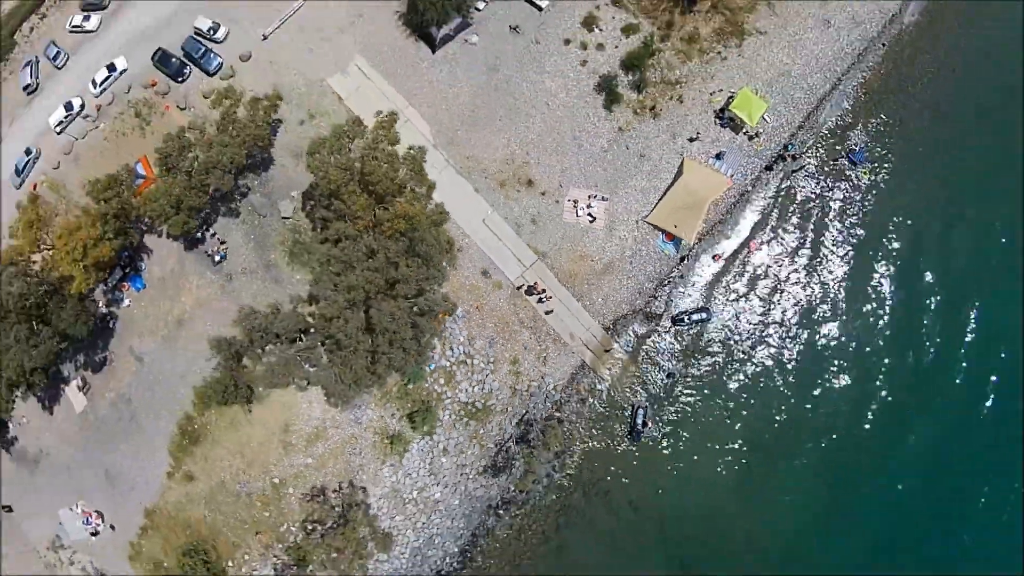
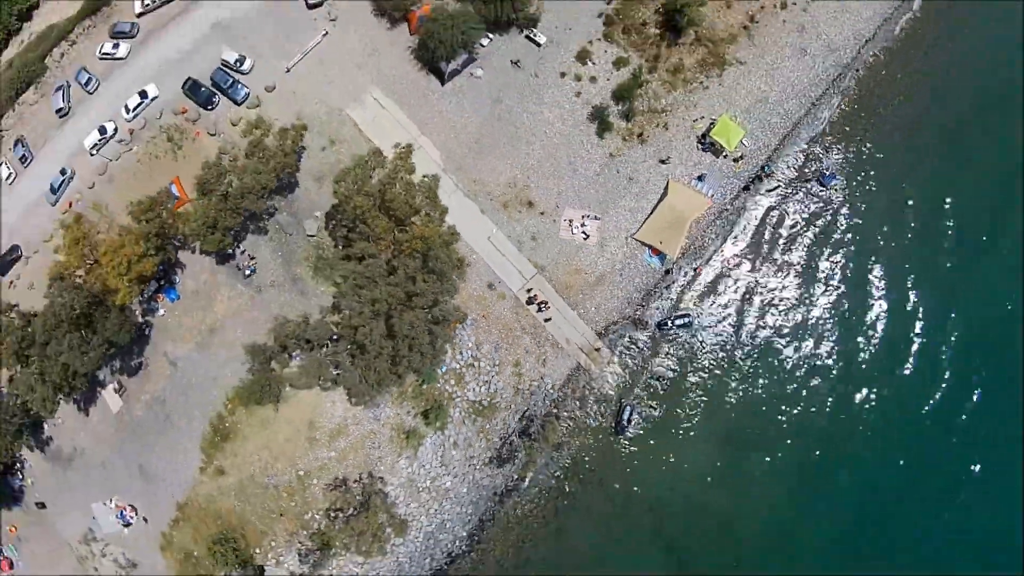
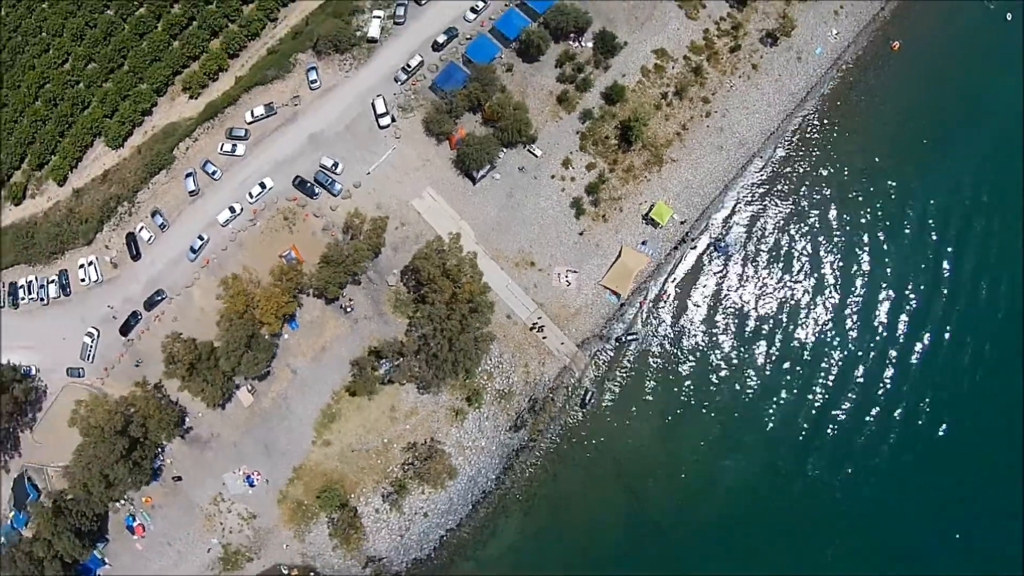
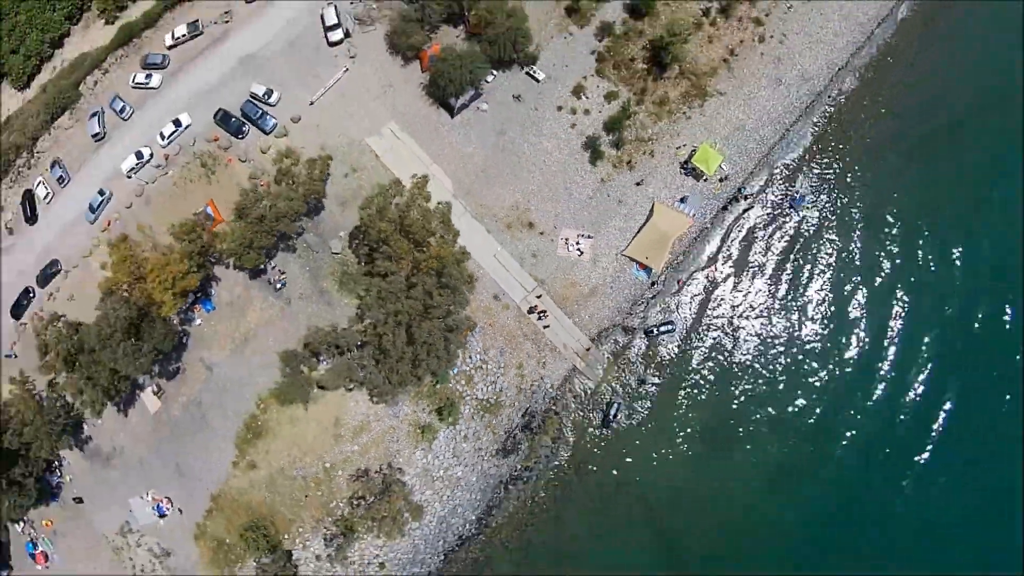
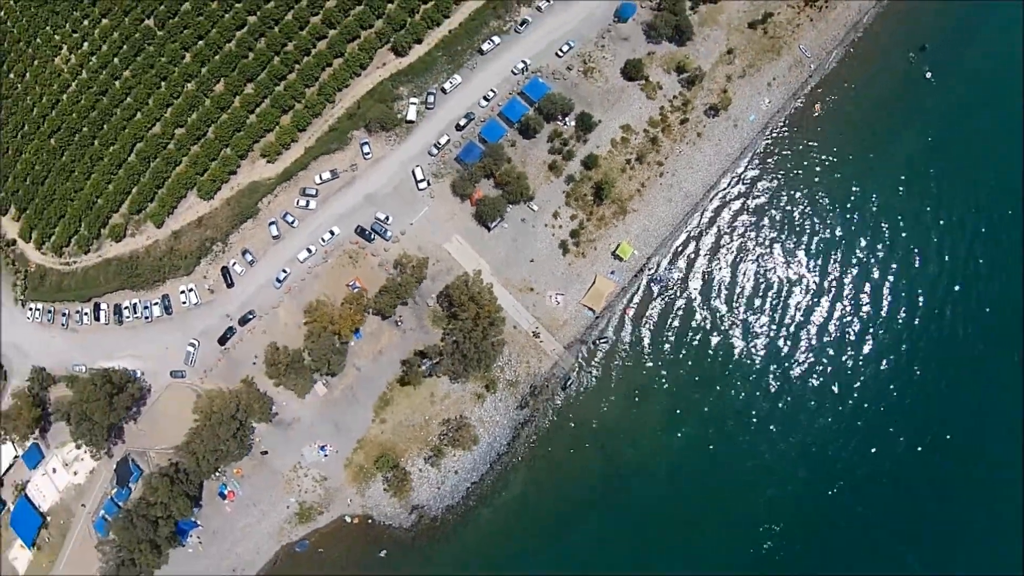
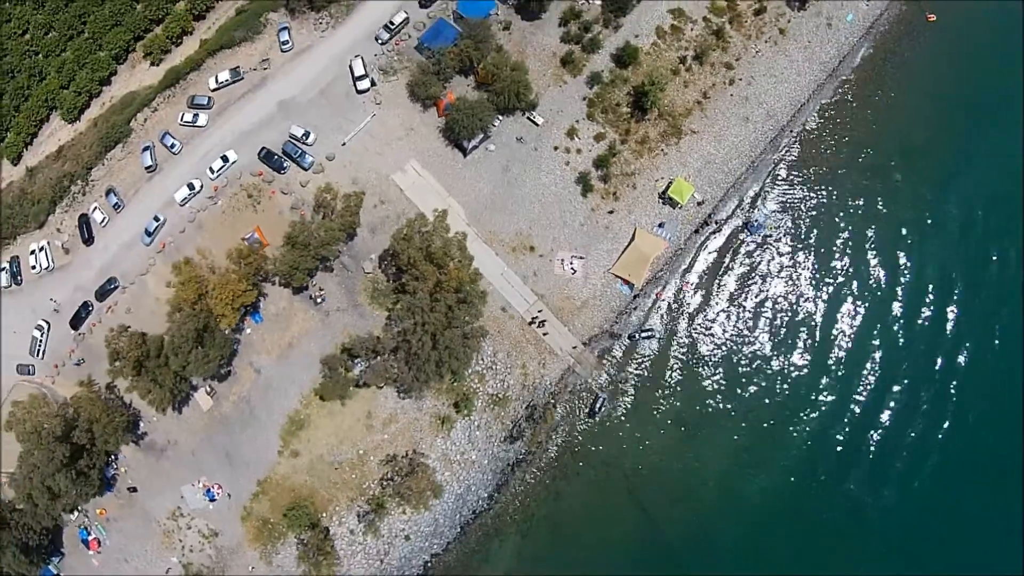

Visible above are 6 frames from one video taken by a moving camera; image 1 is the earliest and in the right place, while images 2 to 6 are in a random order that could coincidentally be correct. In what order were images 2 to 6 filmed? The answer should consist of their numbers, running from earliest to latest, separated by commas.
2, 4, 6, 3, 5
